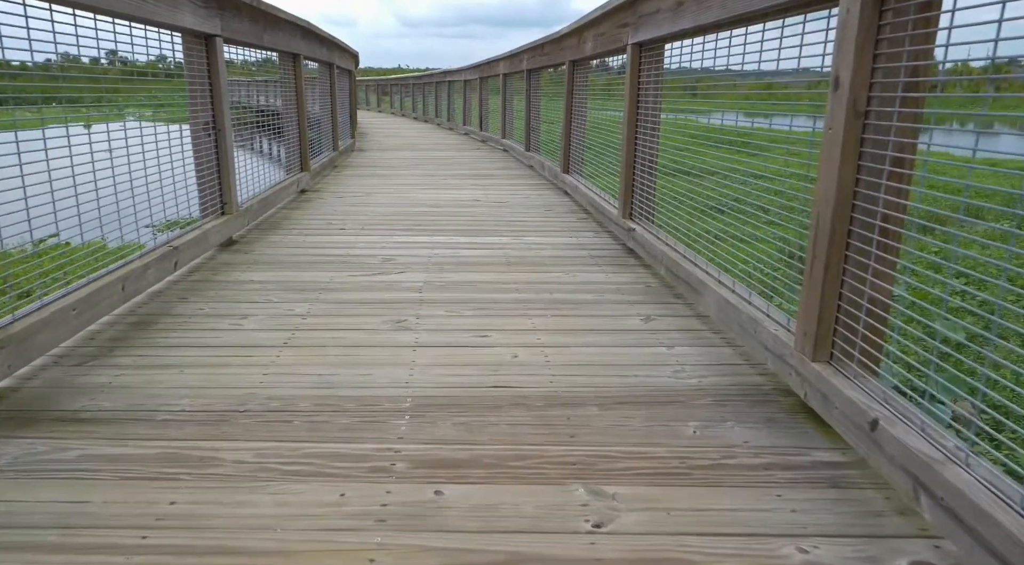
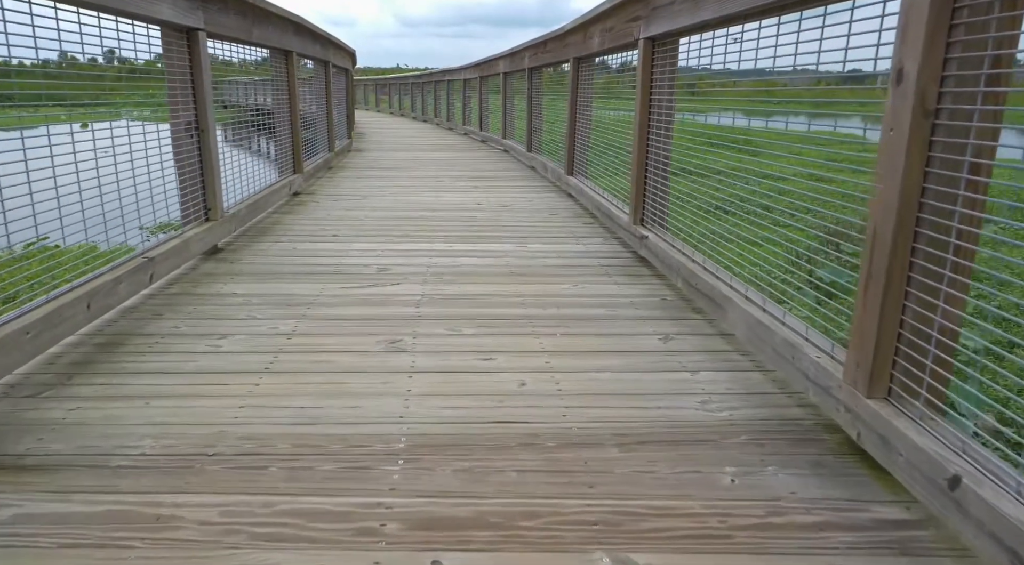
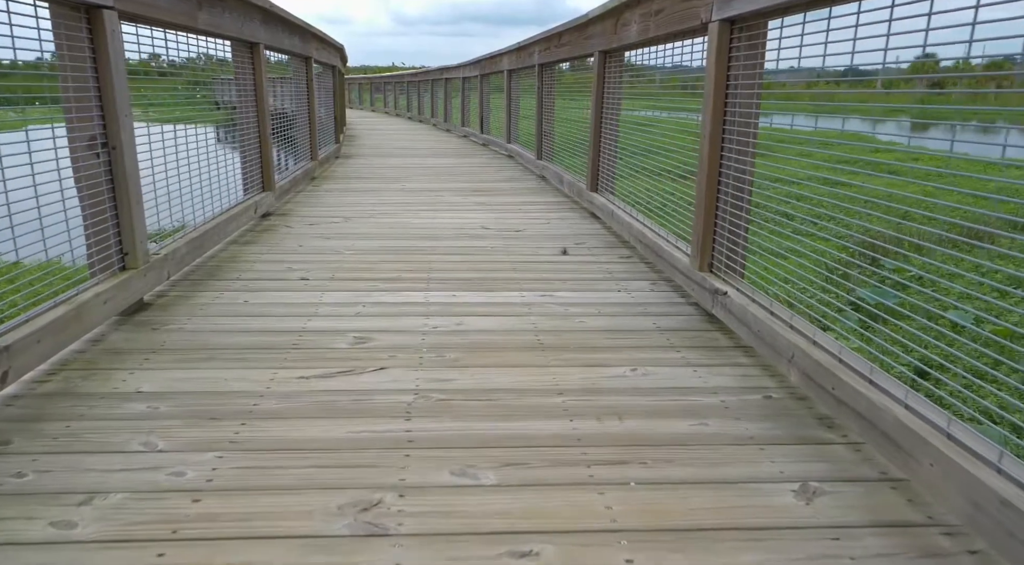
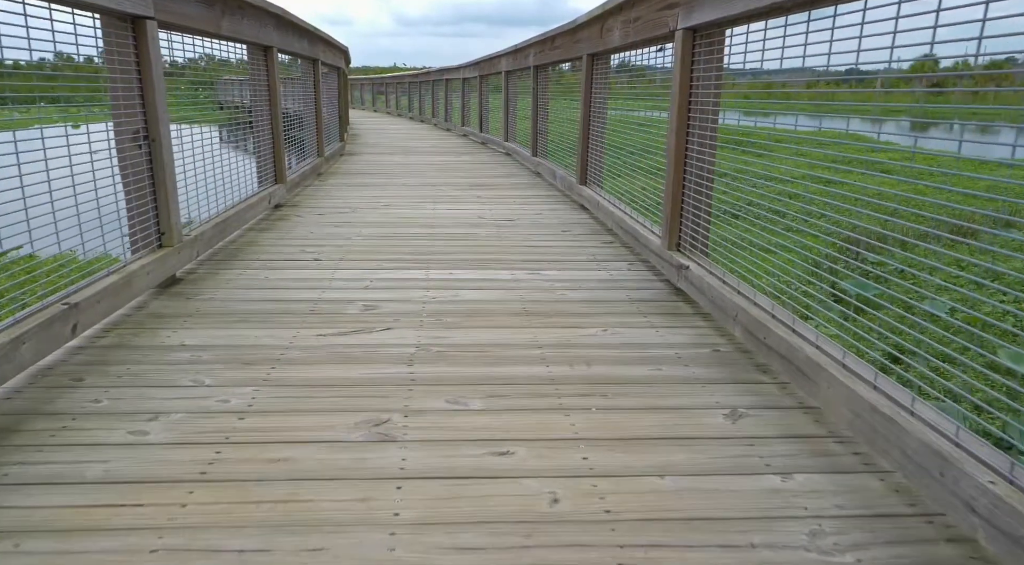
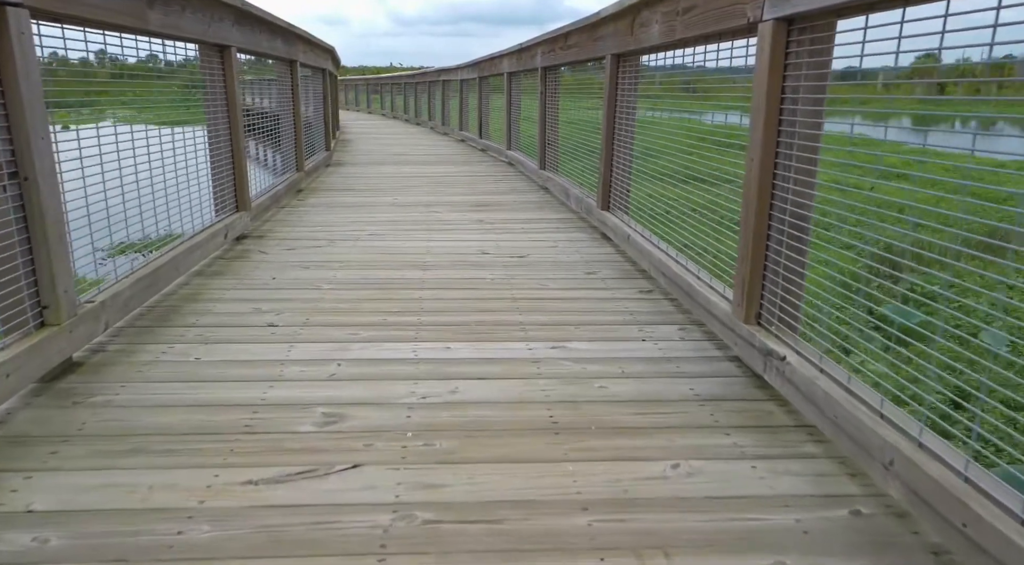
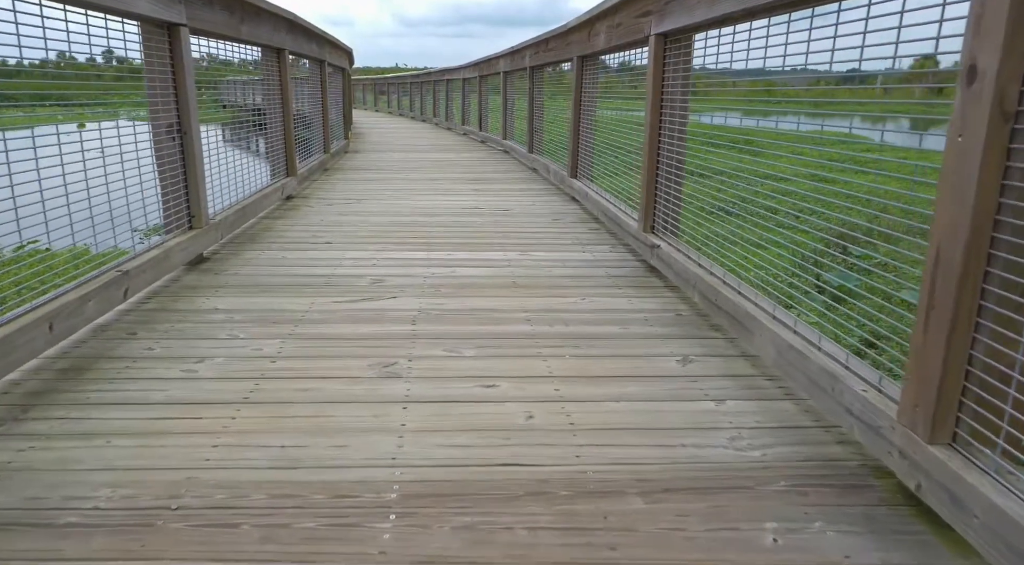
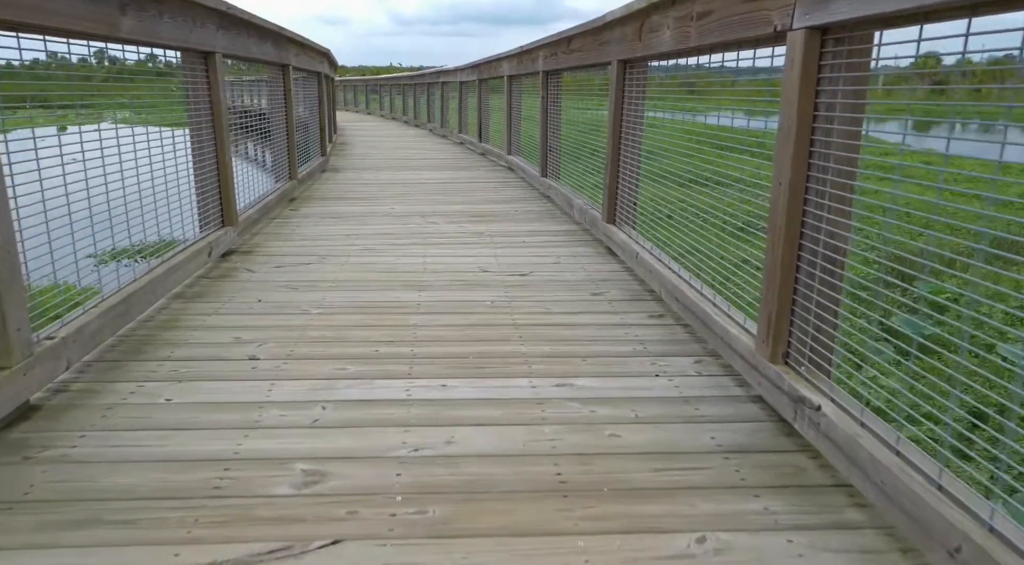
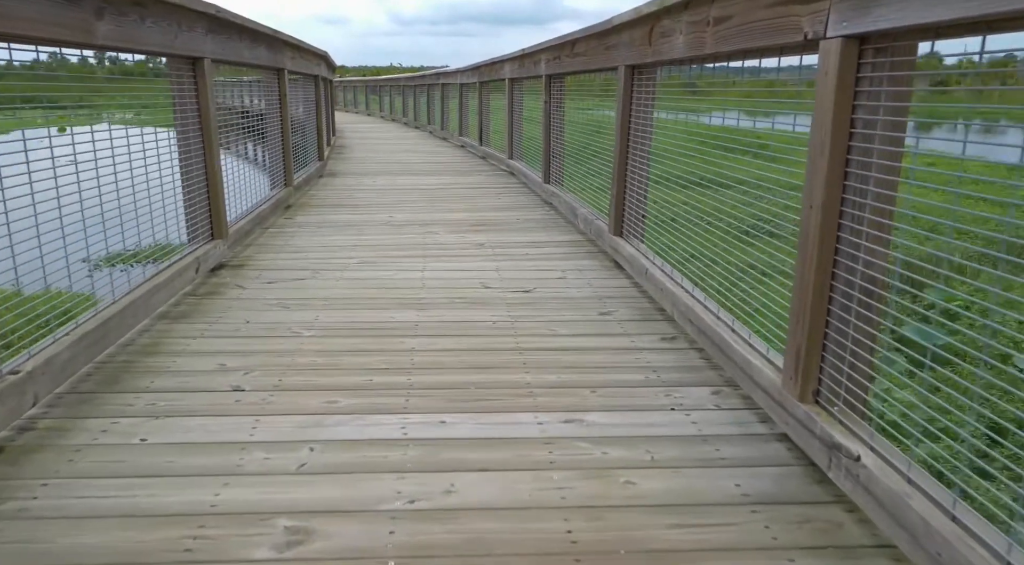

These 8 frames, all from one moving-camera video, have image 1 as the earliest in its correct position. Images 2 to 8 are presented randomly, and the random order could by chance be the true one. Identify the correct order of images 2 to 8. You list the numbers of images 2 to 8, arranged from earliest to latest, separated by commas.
2, 6, 4, 3, 5, 7, 8
